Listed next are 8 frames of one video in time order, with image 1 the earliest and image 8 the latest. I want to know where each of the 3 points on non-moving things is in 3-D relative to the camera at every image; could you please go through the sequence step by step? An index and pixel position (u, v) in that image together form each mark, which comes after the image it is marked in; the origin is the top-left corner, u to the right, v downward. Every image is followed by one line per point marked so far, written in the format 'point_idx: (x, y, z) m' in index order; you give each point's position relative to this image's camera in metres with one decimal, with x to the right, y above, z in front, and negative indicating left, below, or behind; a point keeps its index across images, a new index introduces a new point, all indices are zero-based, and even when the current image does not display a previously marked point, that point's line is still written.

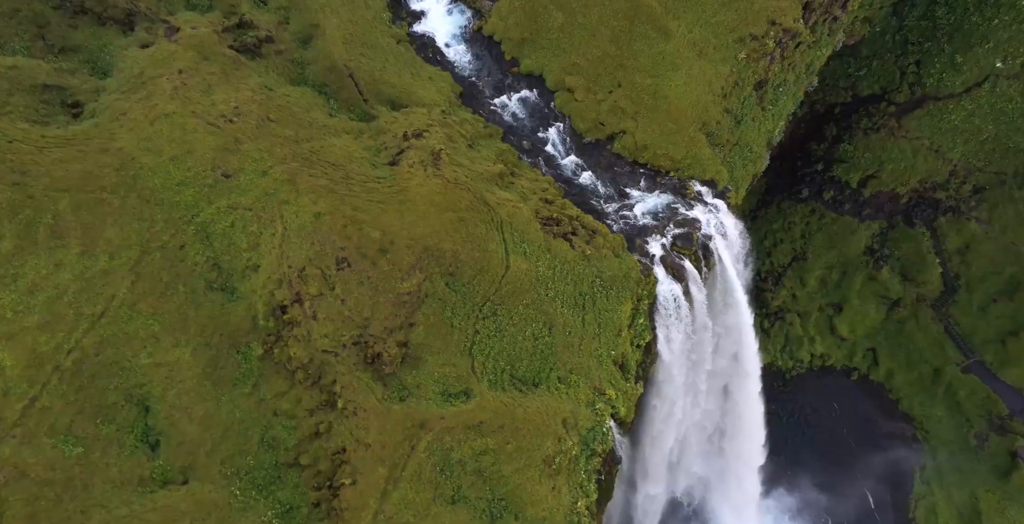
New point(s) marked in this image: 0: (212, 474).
0: (-8.3, -5.6, +19.9) m
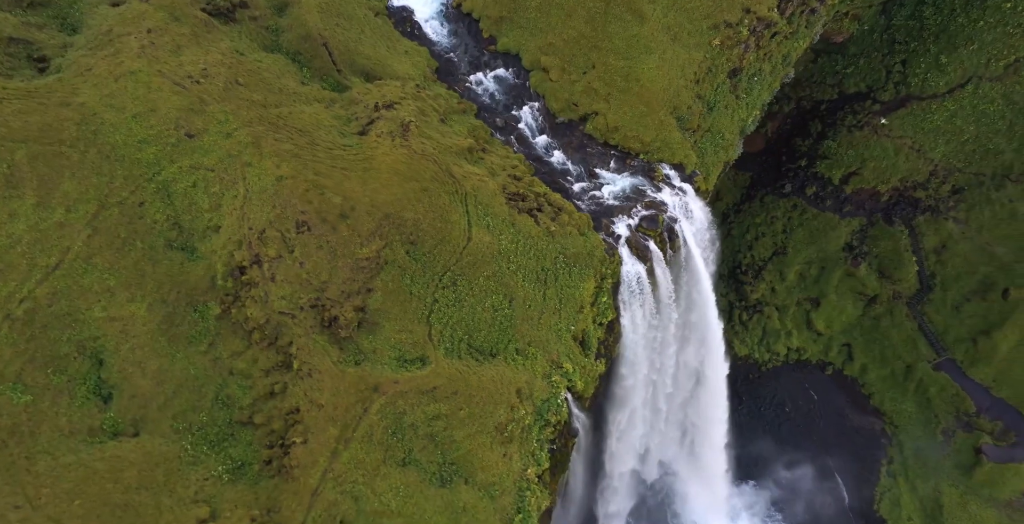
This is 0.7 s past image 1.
0: (-9.7, -4.5, +20.1) m
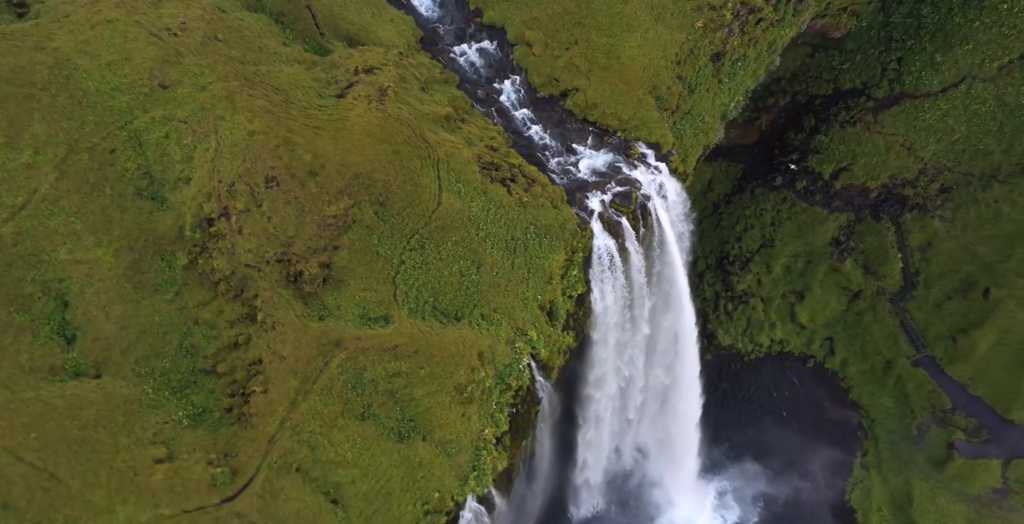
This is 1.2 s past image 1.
0: (-10.9, -3.0, +20.5) m
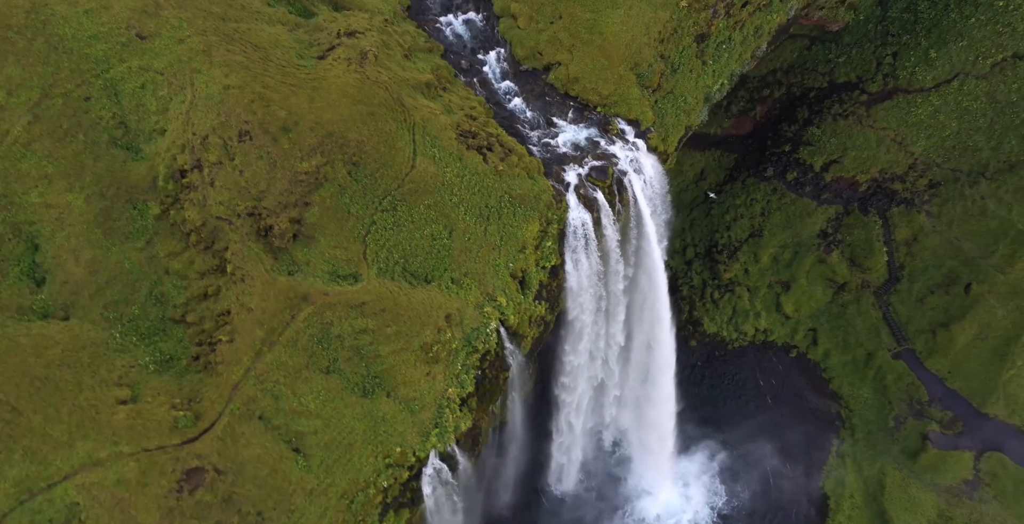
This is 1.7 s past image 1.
0: (-12.0, -1.5, +20.9) m
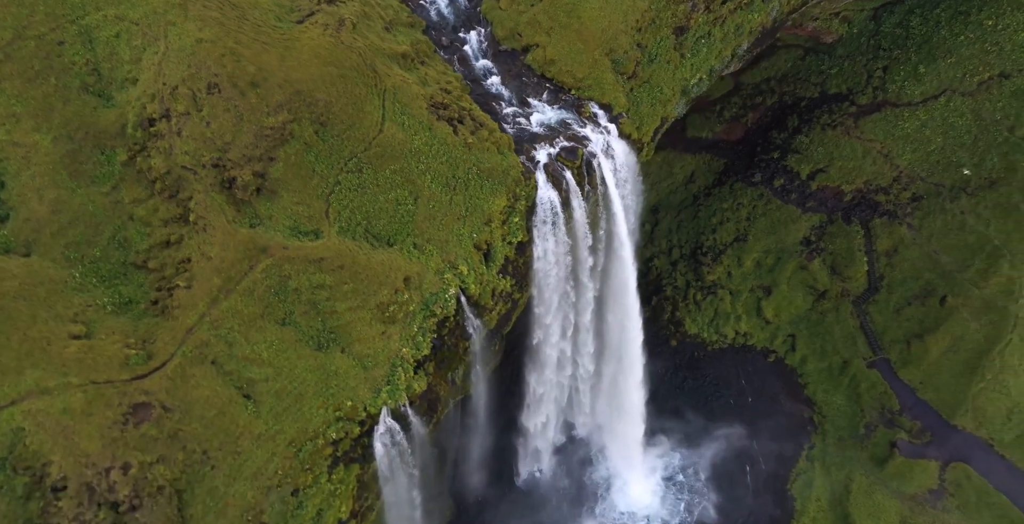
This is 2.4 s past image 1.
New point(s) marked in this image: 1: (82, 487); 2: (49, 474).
0: (-13.4, +0.3, +21.4) m
1: (-11.5, -5.8, +19.3) m
2: (-12.2, -5.4, +19.2) m
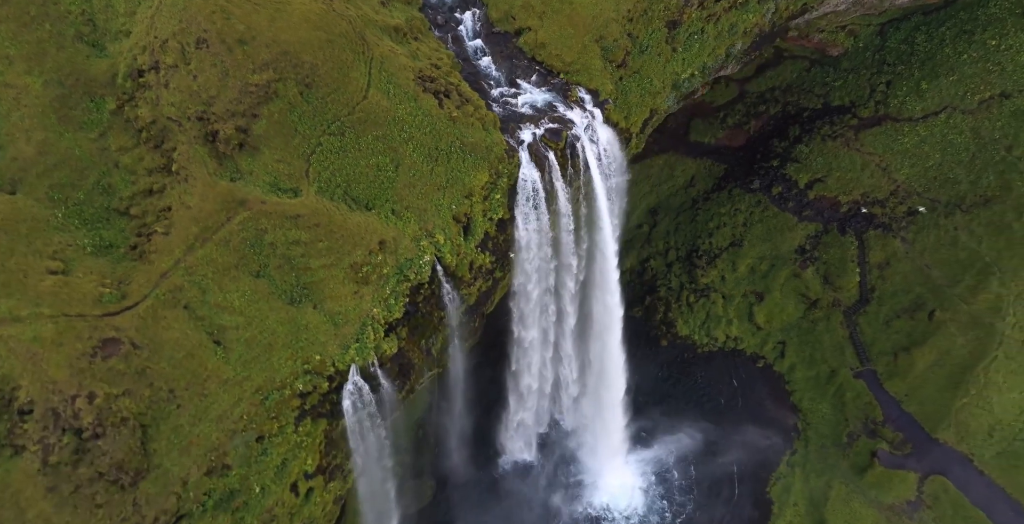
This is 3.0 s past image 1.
0: (-14.3, +2.1, +22.1) m
1: (-12.7, -4.1, +20.0) m
2: (-13.5, -3.7, +19.9) m
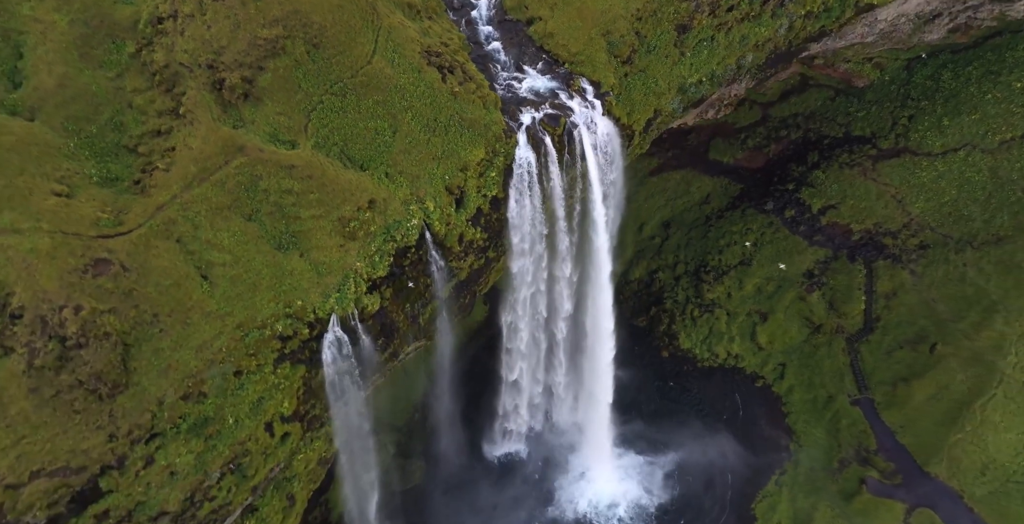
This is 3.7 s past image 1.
0: (-14.8, +4.6, +23.6) m
1: (-13.8, -1.7, +21.3) m
2: (-14.5, -1.2, +21.2) m
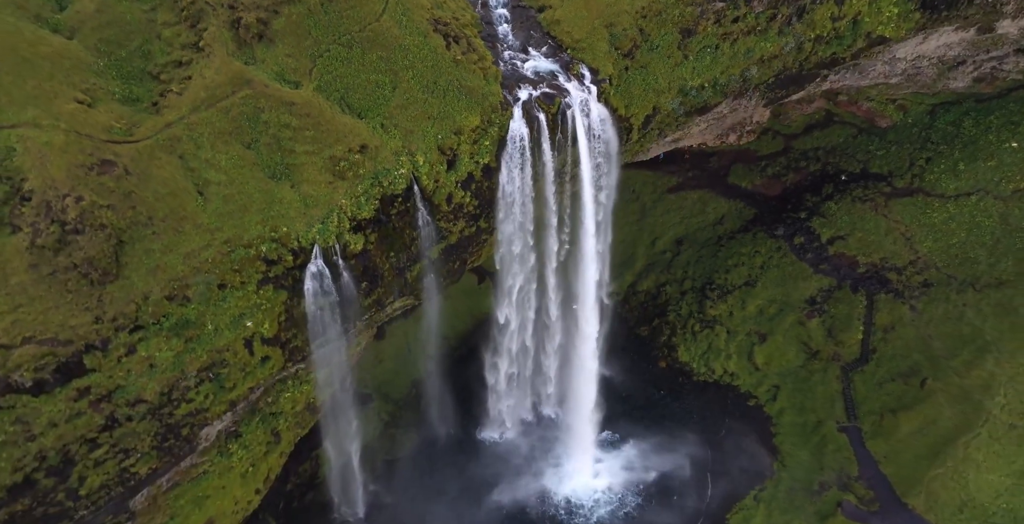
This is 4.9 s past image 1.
0: (-15.3, +8.0, +26.2) m
1: (-15.0, +1.7, +23.8) m
2: (-15.7, +2.3, +23.7) m
